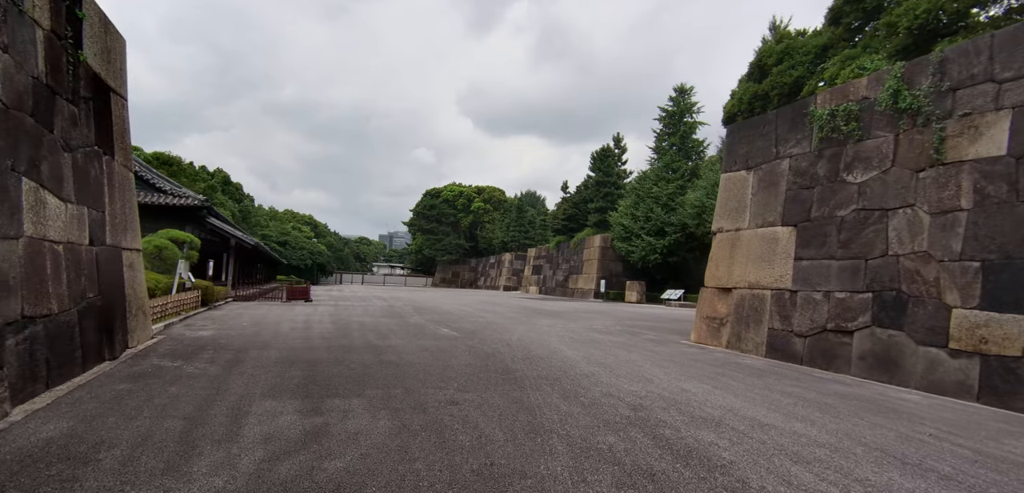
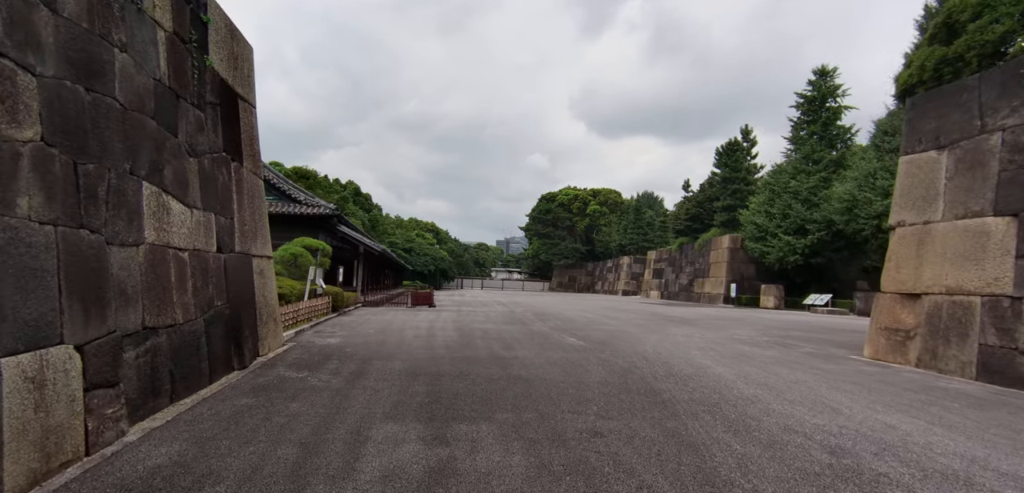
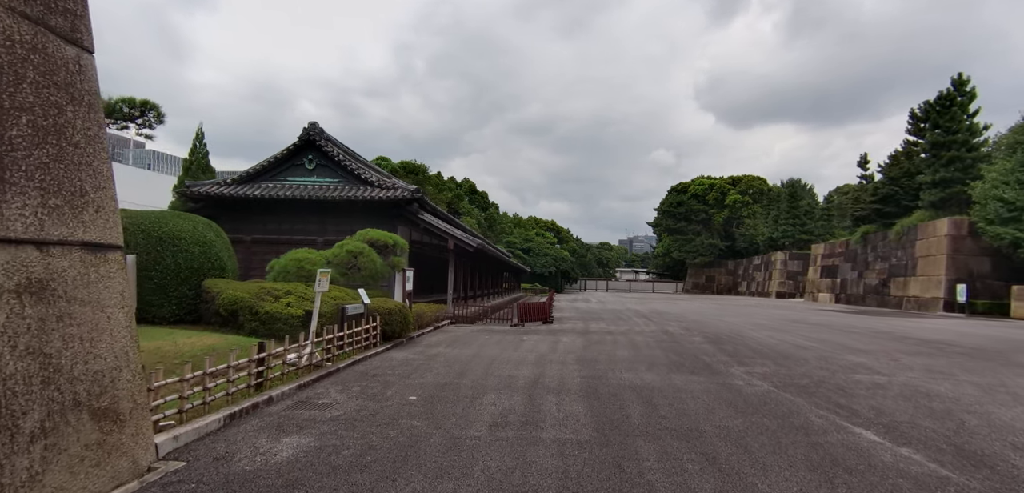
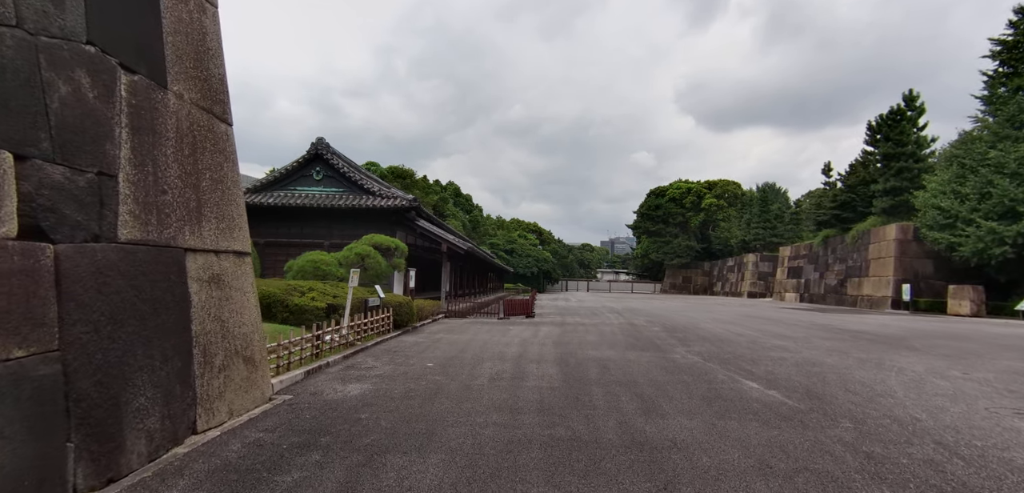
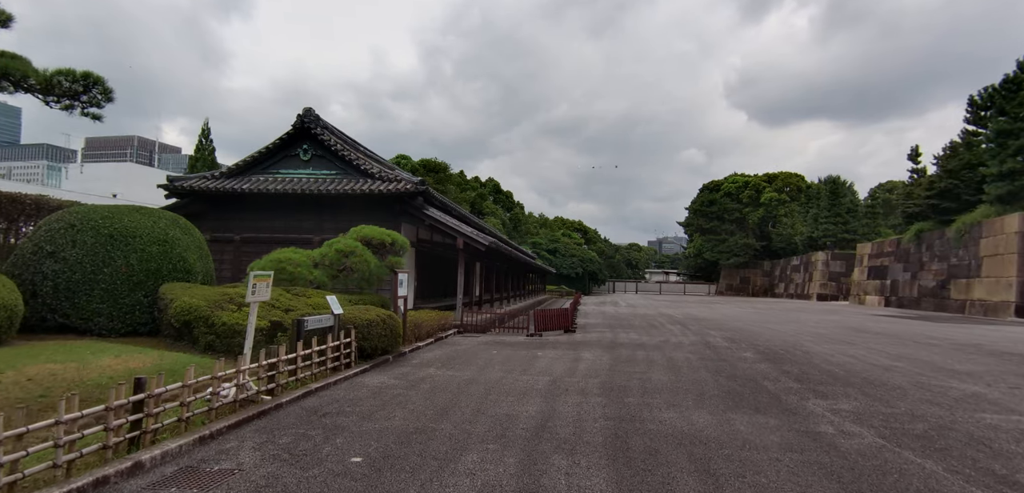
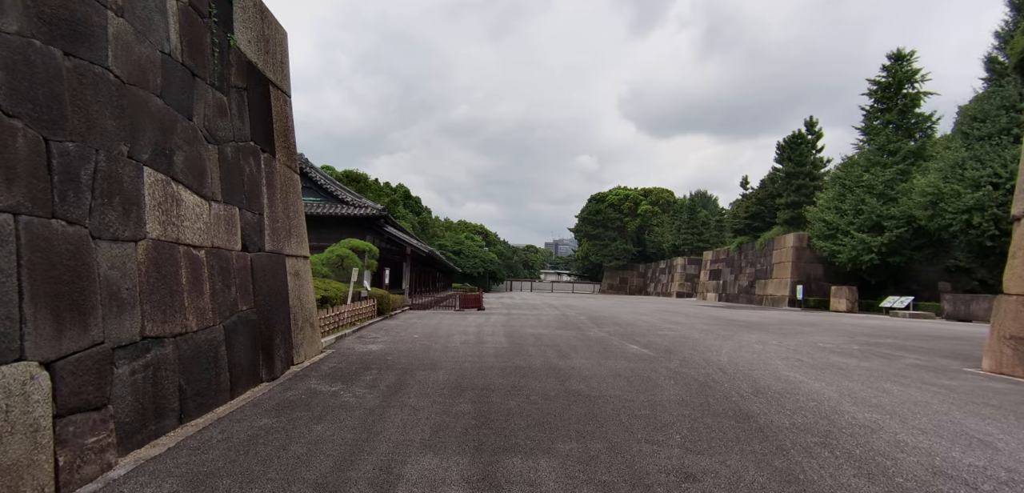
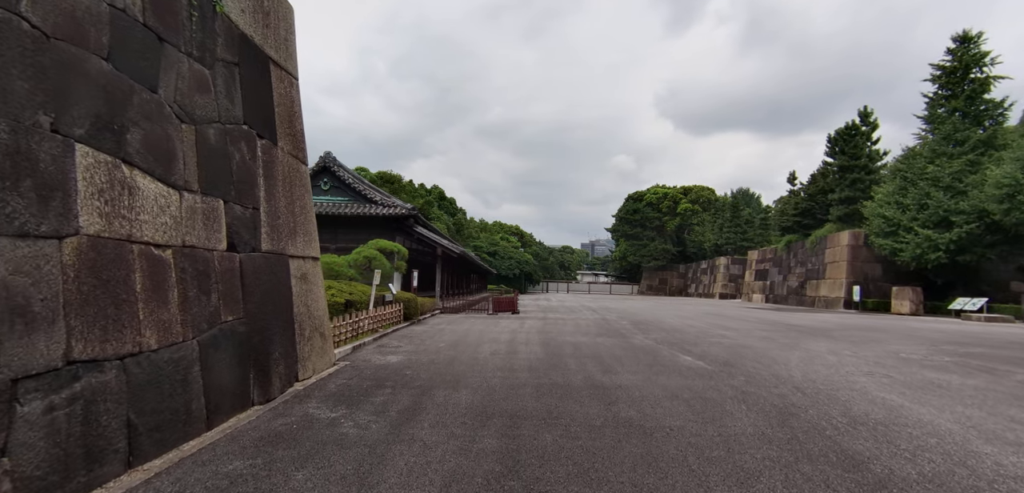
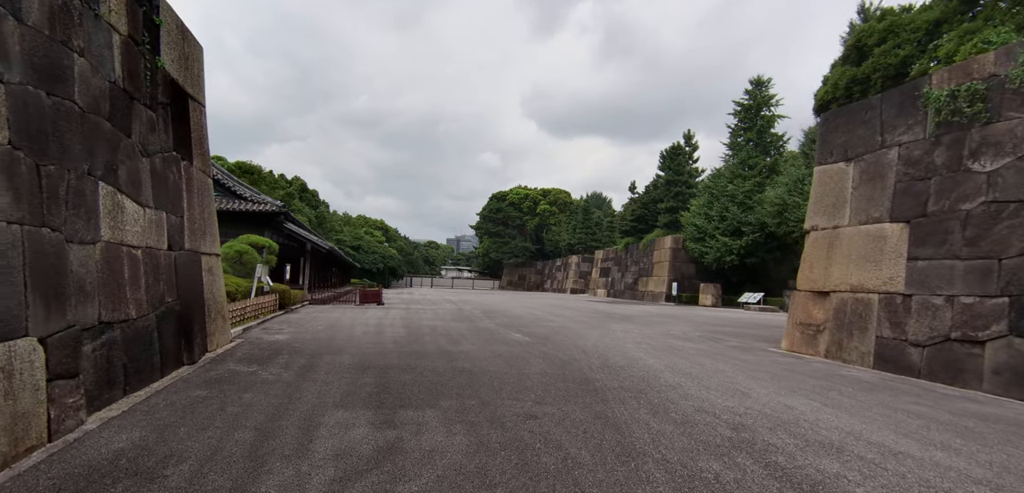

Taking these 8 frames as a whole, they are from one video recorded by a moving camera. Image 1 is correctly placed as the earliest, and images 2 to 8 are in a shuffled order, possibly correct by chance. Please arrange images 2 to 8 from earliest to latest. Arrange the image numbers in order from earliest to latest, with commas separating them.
8, 2, 6, 7, 4, 3, 5
